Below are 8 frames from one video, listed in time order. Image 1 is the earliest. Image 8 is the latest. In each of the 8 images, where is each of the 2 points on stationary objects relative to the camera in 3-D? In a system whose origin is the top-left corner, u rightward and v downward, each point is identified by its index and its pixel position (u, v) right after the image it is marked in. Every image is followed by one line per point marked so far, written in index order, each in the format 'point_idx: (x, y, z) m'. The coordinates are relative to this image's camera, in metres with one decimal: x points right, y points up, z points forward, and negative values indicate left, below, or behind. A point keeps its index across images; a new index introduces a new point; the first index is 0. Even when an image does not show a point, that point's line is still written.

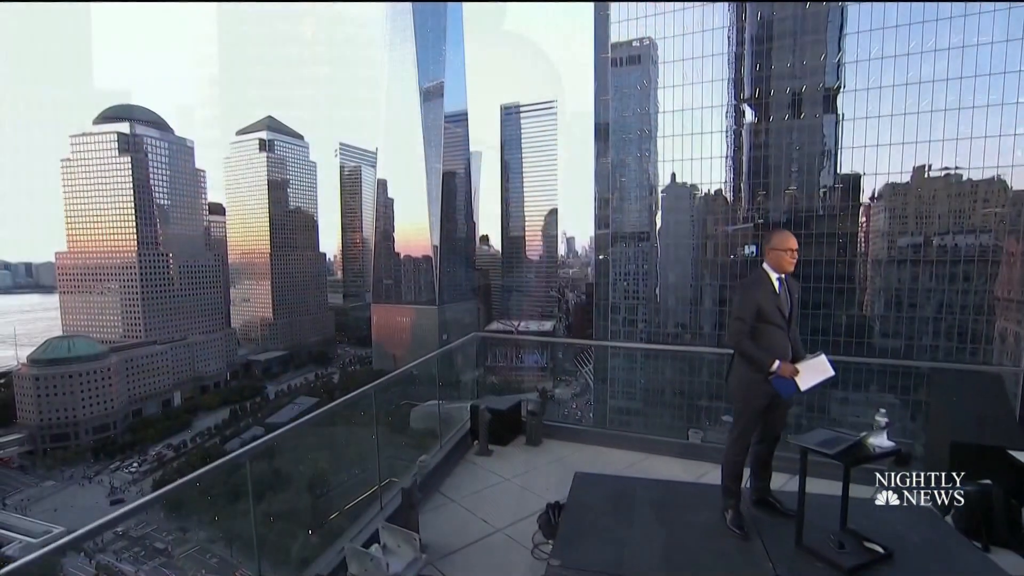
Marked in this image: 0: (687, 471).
0: (+1.5, -1.6, +5.1) m
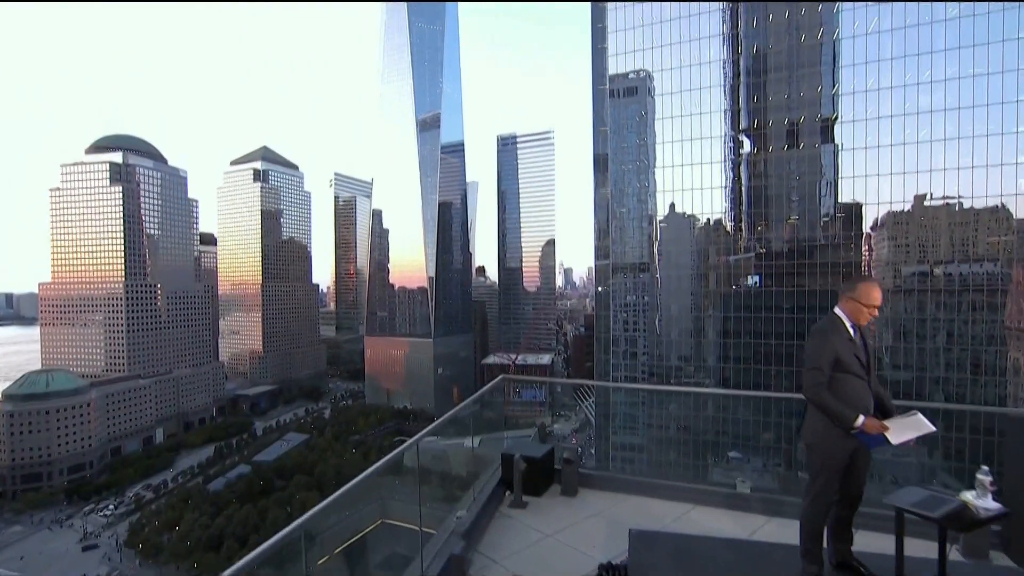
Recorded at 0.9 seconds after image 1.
0: (+1.7, -1.8, +4.3) m
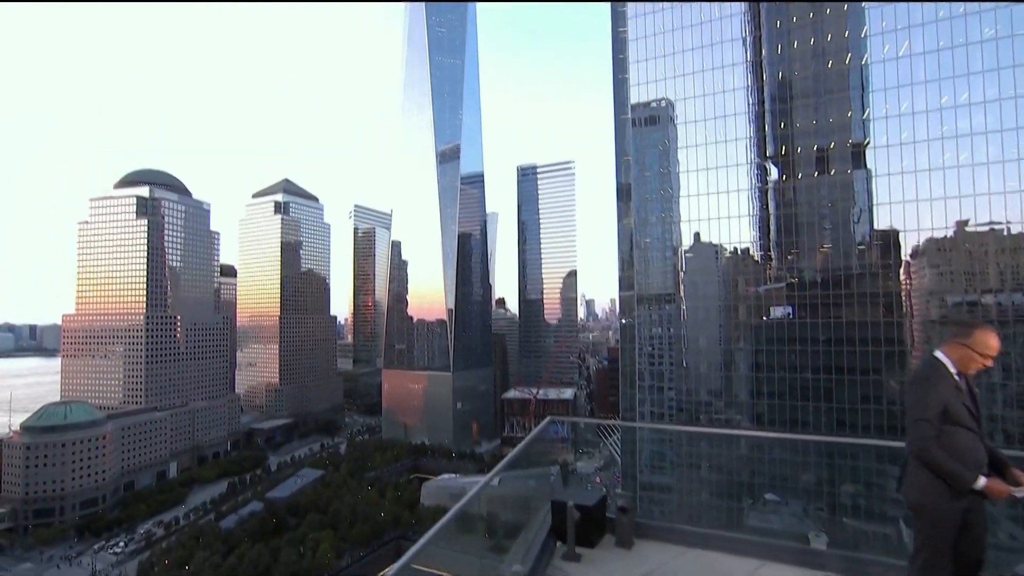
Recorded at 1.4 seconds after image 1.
0: (+1.9, -1.9, +3.4) m
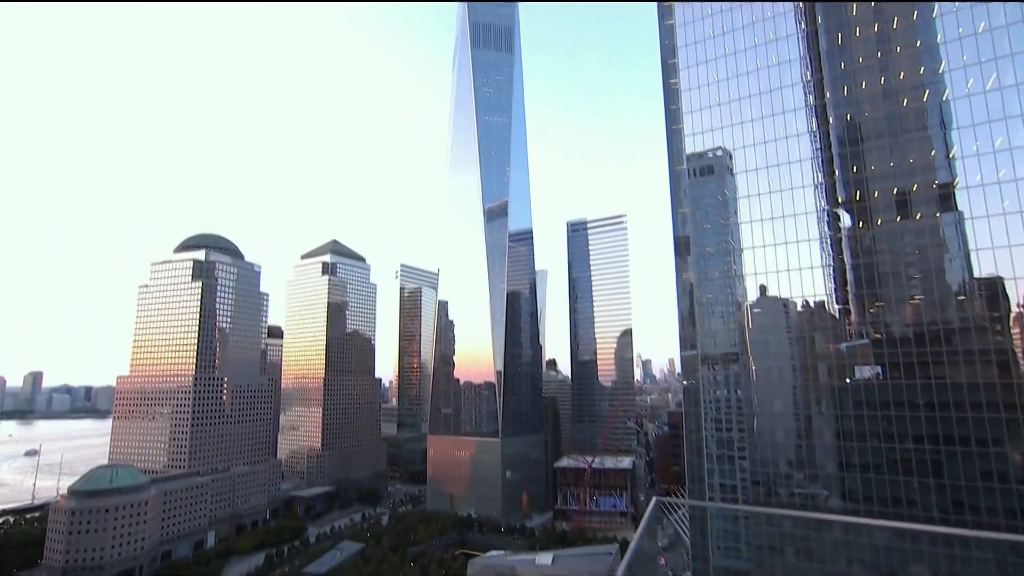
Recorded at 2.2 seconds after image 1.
0: (+2.1, -1.8, +1.6) m
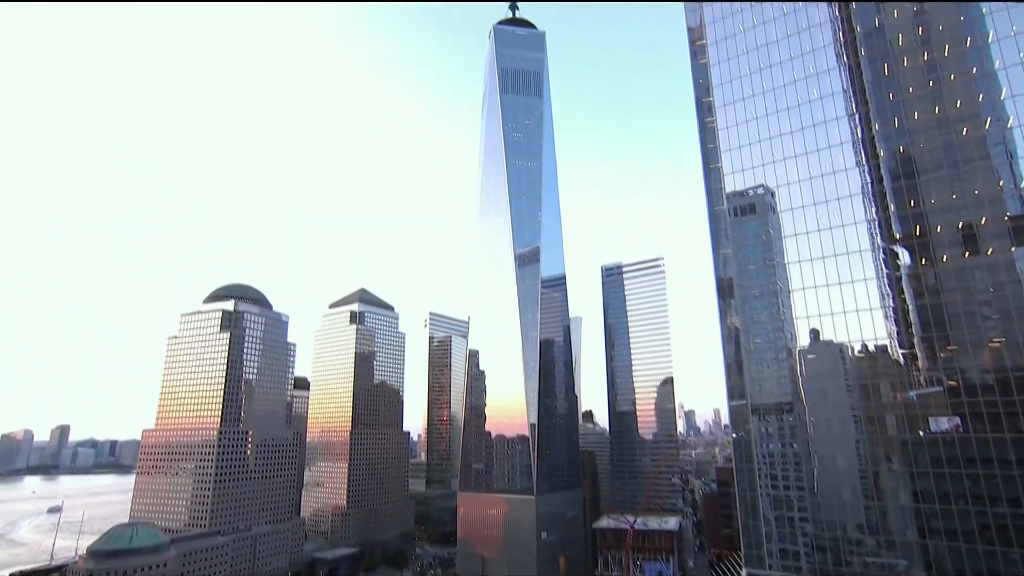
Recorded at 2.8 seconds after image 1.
0: (+2.4, -1.7, +0.2) m
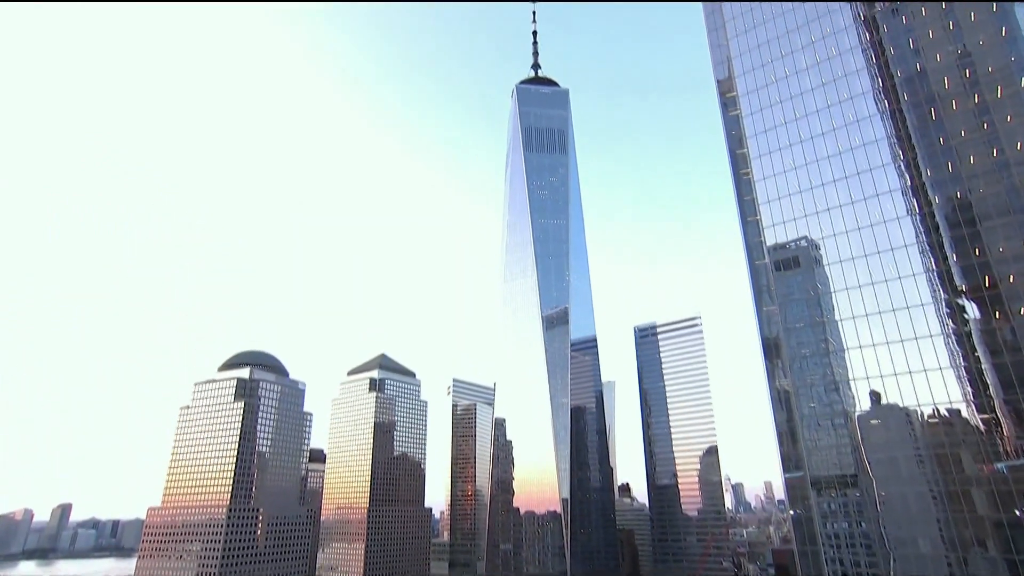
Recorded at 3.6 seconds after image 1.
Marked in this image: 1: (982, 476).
0: (+2.8, -1.5, -1.7) m
1: (+15.8, -6.3, +19.3) m
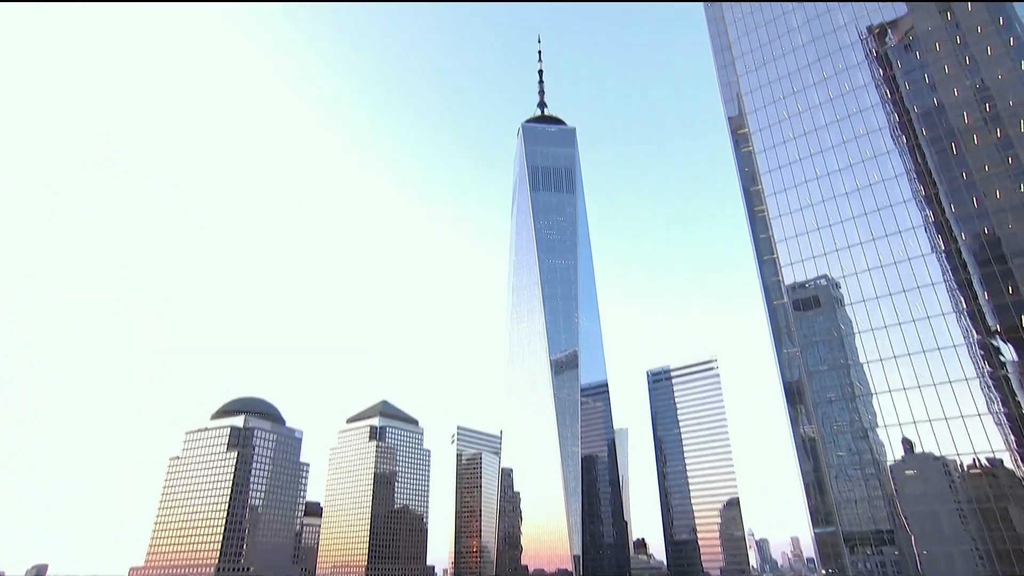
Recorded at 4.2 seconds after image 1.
0: (+3.1, -1.3, -2.8) m
1: (+16.2, -7.6, +17.7) m
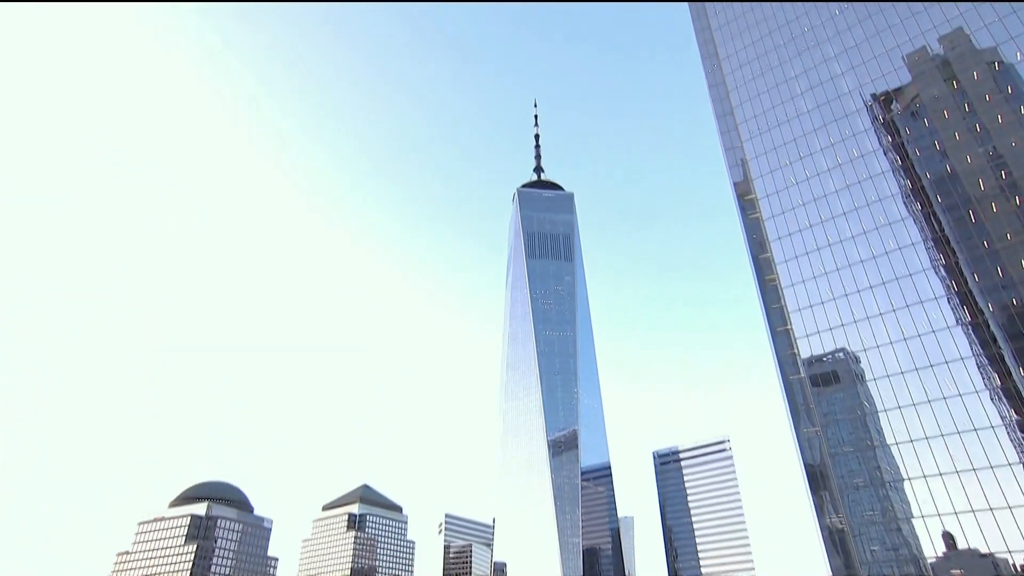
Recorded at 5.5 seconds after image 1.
0: (+3.5, -0.9, -4.6) m
1: (+16.1, -9.7, +15.2) m
